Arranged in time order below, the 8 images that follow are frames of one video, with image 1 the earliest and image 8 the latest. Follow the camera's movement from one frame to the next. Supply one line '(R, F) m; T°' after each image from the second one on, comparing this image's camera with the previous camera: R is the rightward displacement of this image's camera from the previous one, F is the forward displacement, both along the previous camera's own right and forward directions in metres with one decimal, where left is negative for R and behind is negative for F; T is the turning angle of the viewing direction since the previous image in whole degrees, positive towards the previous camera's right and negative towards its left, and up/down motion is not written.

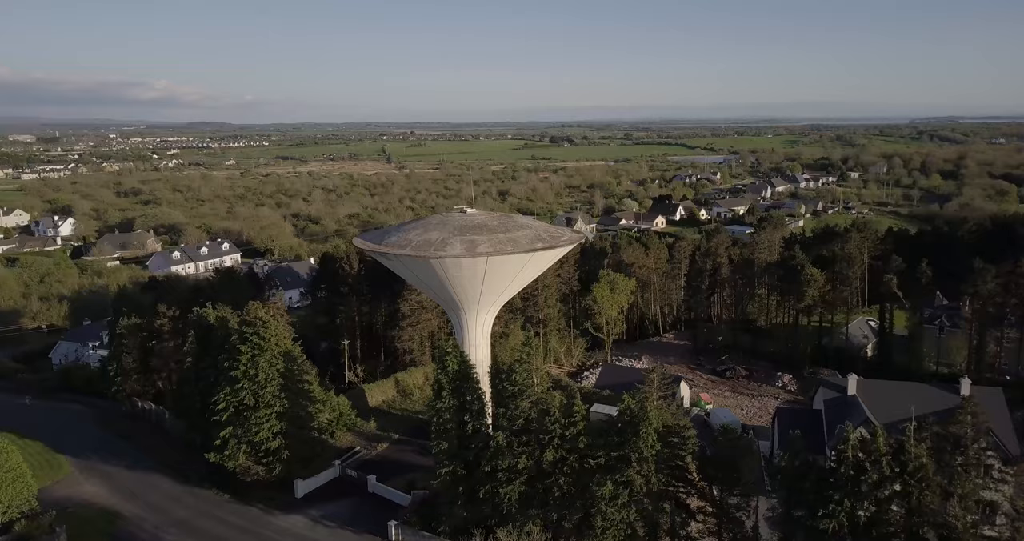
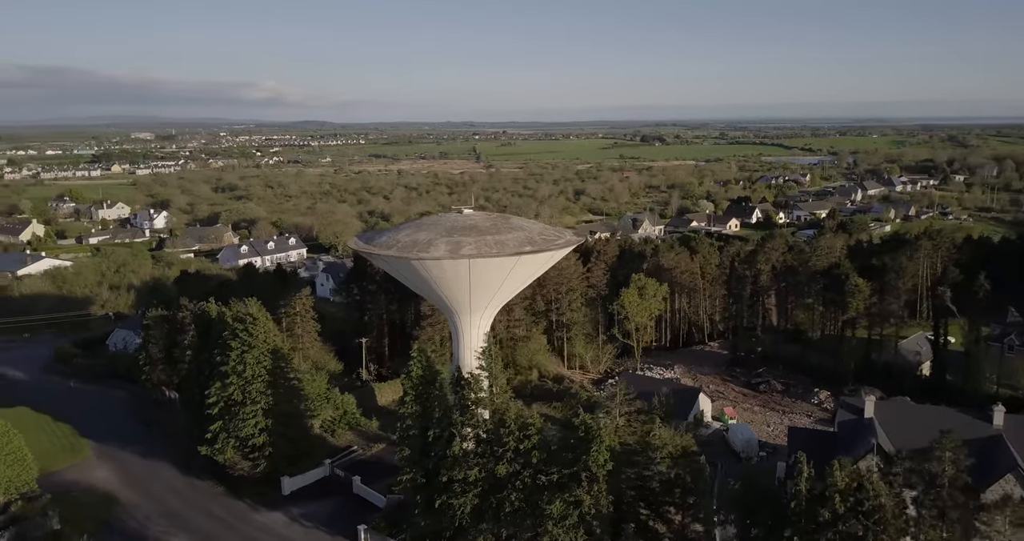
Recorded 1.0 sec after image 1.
(+2.3, +0.7) m; -7°
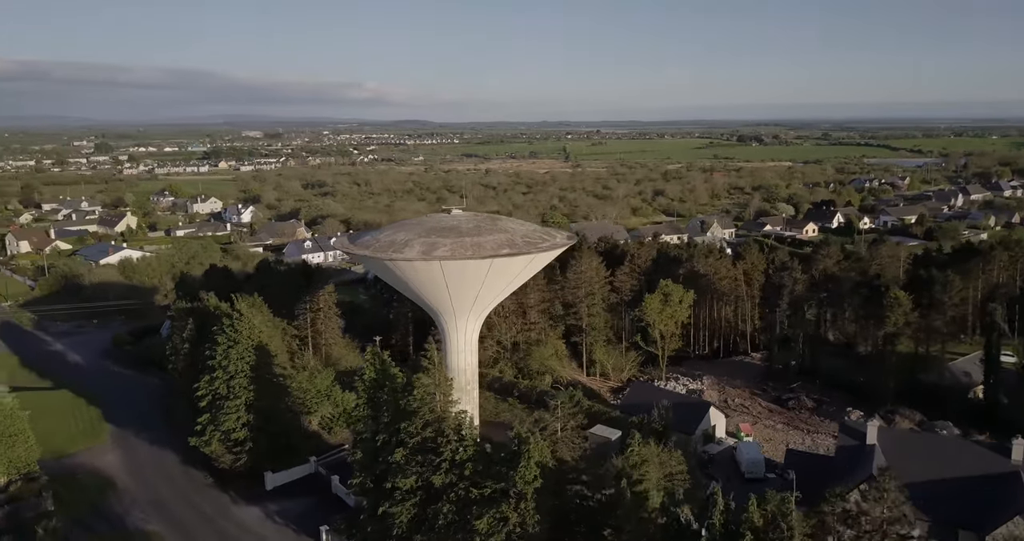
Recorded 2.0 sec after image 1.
(+2.5, +0.7) m; -7°
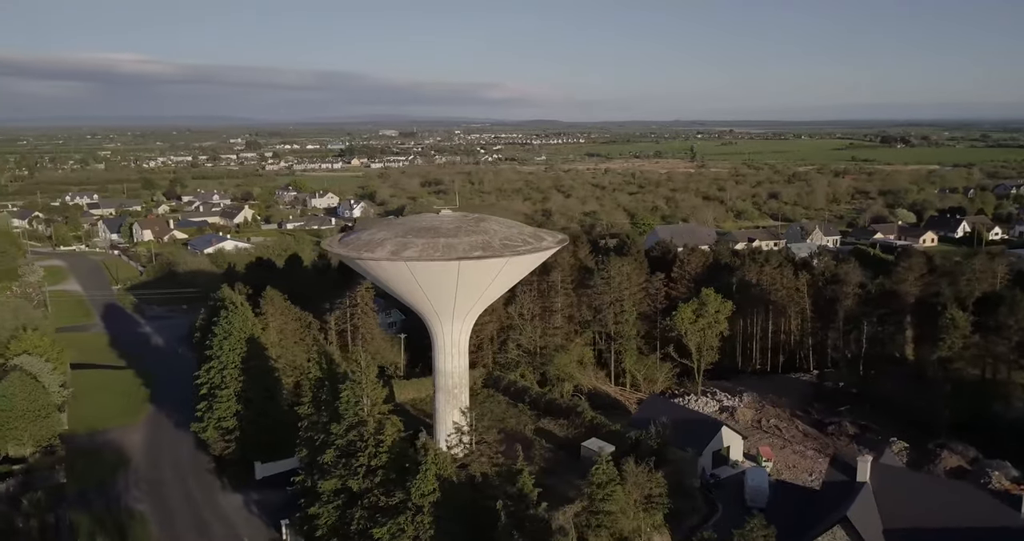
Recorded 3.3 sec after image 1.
(+3.2, +0.8) m; -9°
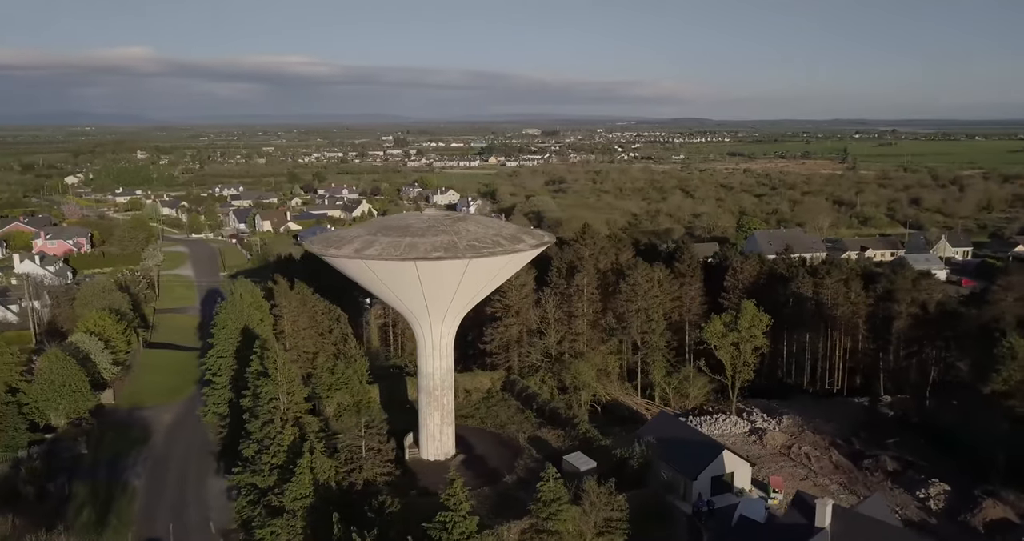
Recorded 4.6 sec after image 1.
(+3.6, +0.9) m; -10°
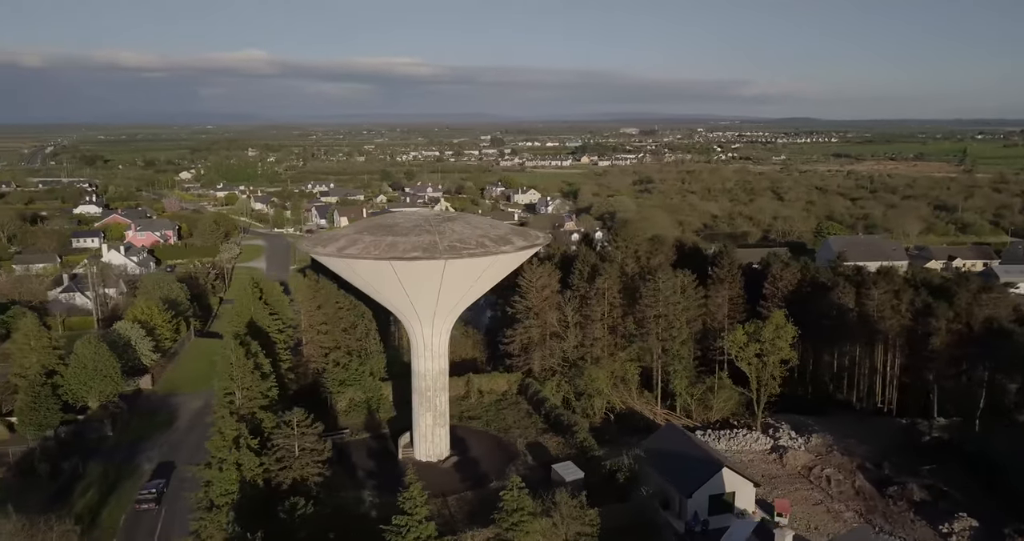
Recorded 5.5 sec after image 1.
(+2.4, +0.5) m; -7°
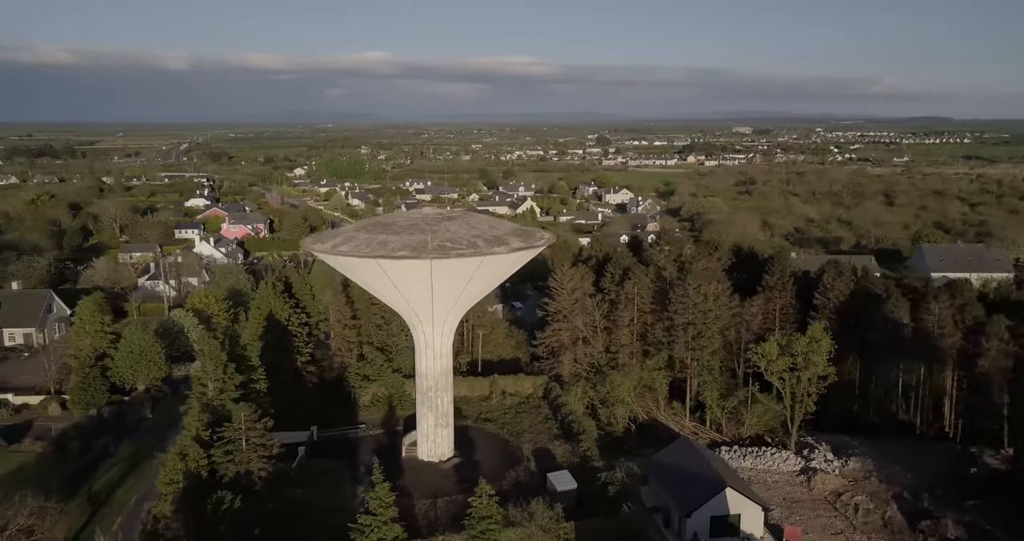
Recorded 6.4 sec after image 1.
(+2.3, +0.5) m; -8°
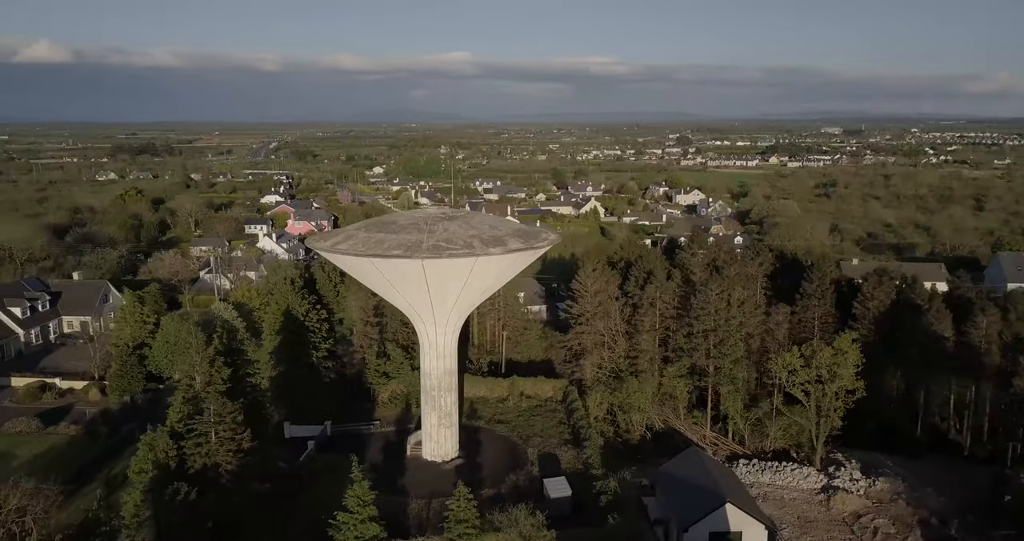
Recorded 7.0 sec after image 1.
(+1.7, +0.3) m; -6°
